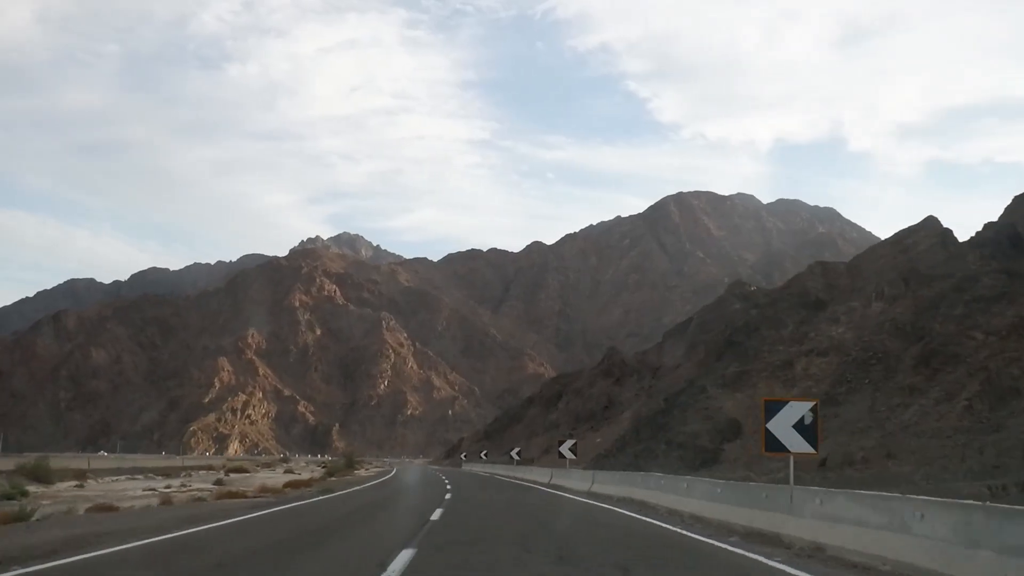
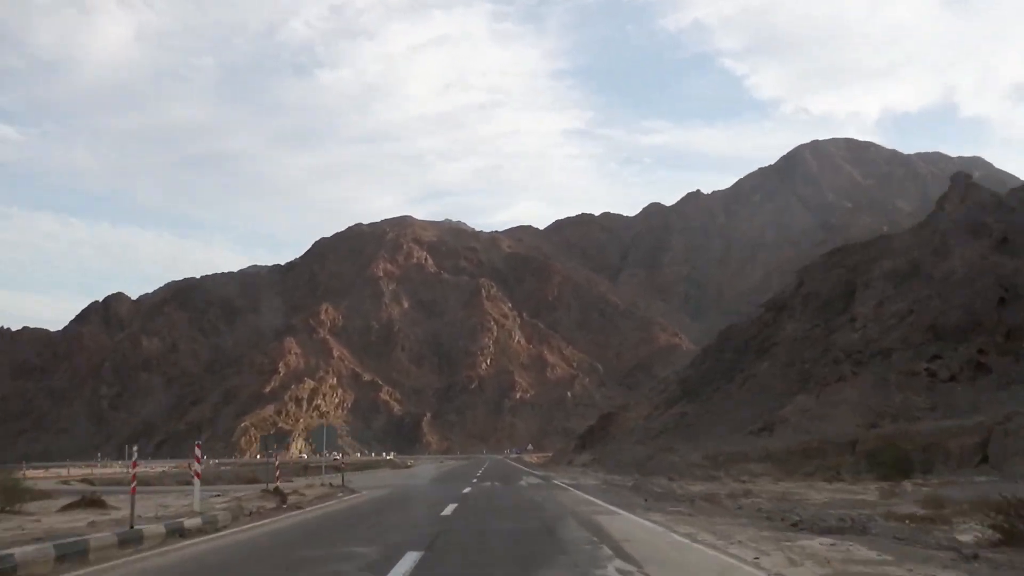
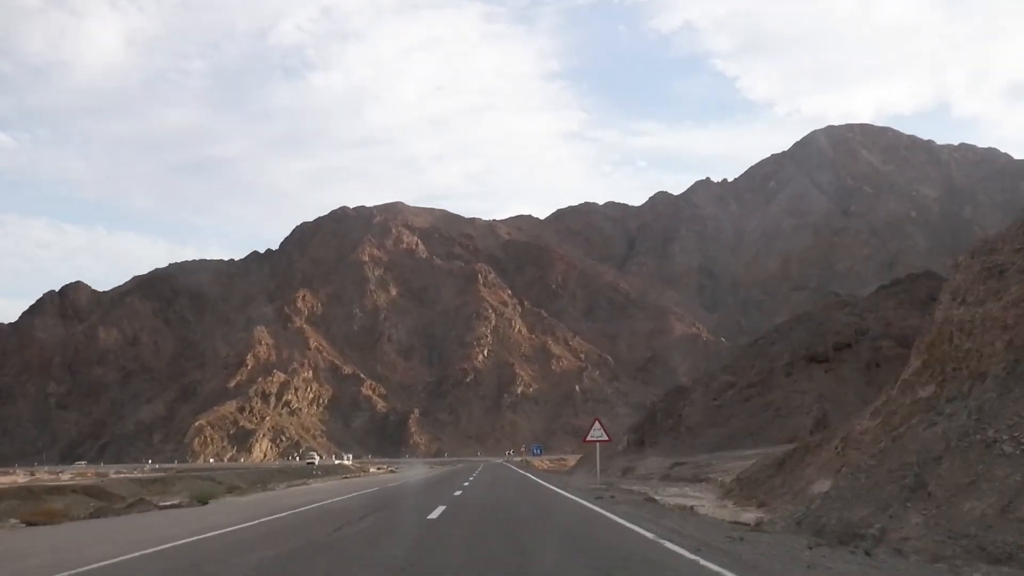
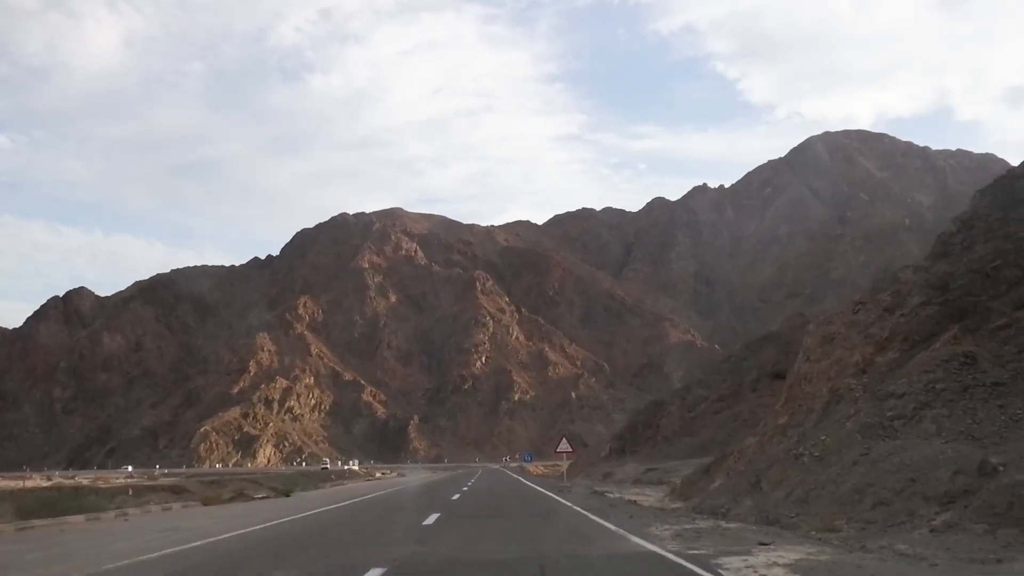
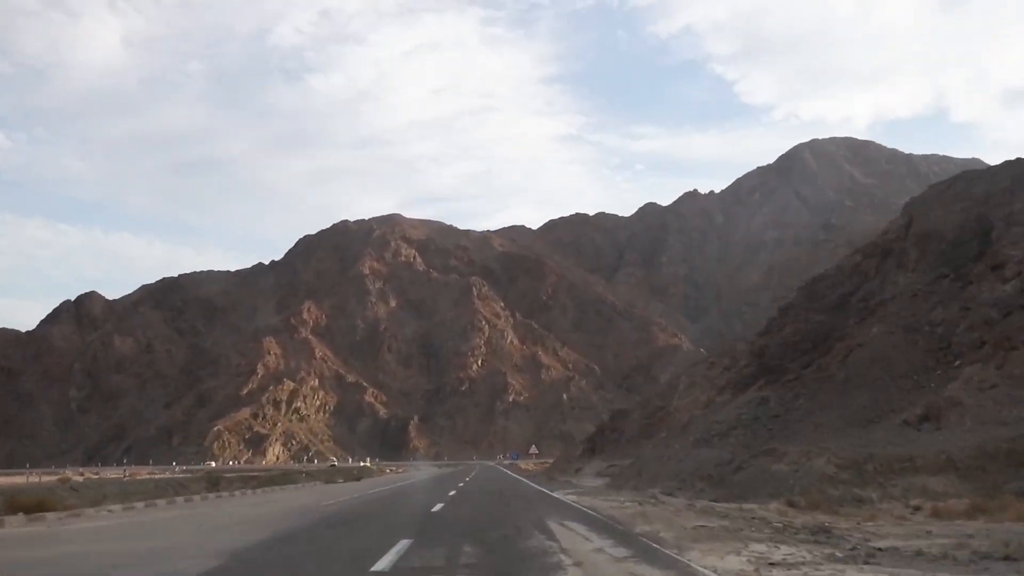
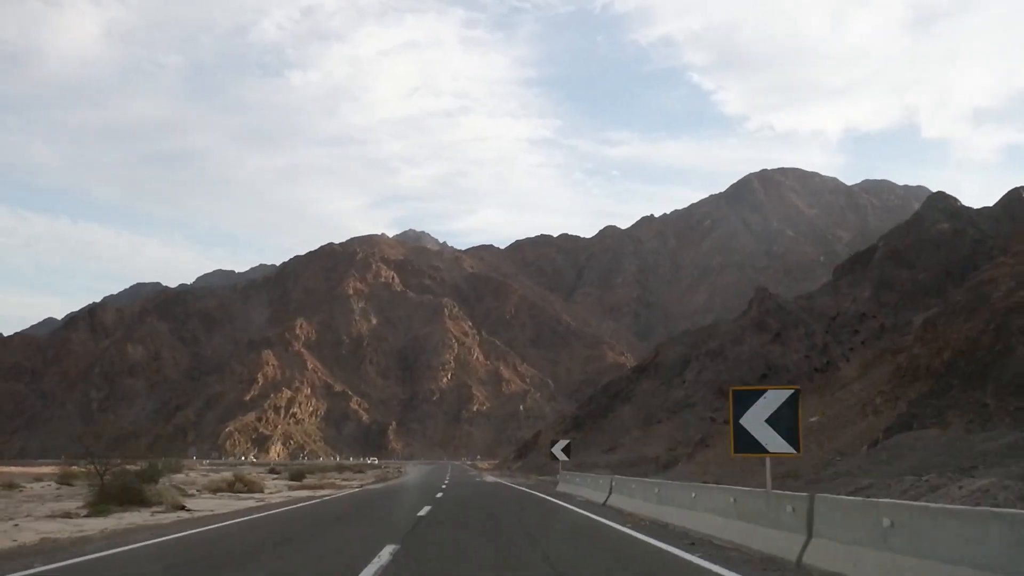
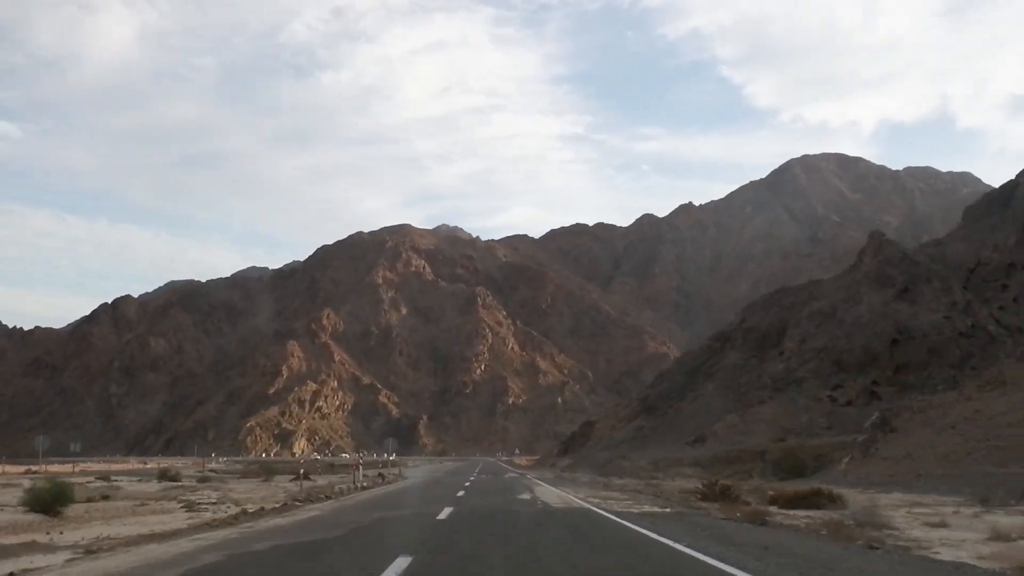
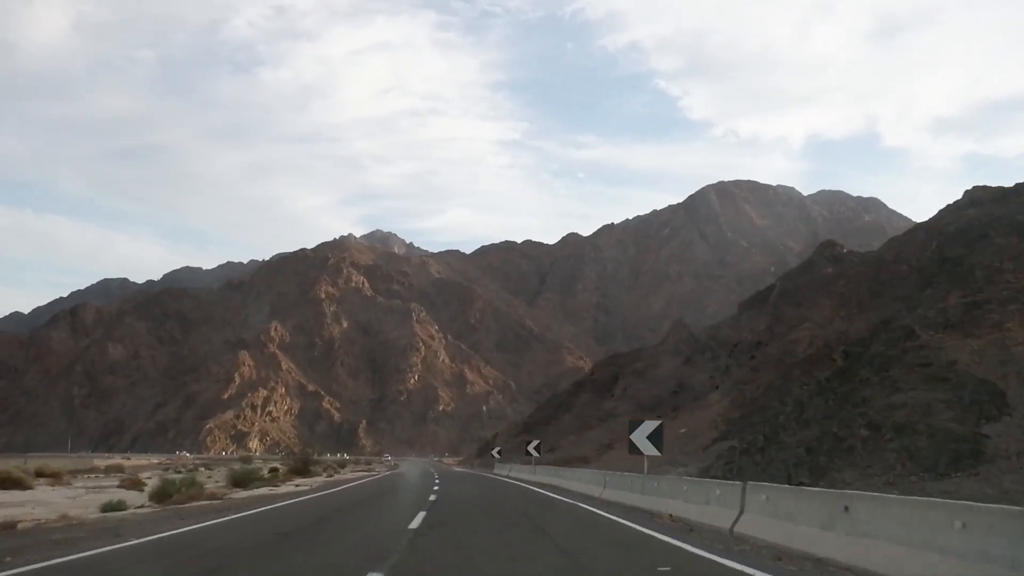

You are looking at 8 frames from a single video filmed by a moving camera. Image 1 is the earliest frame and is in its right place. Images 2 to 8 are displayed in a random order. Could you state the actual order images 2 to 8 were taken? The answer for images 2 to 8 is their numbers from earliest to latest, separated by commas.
8, 6, 7, 2, 5, 4, 3
